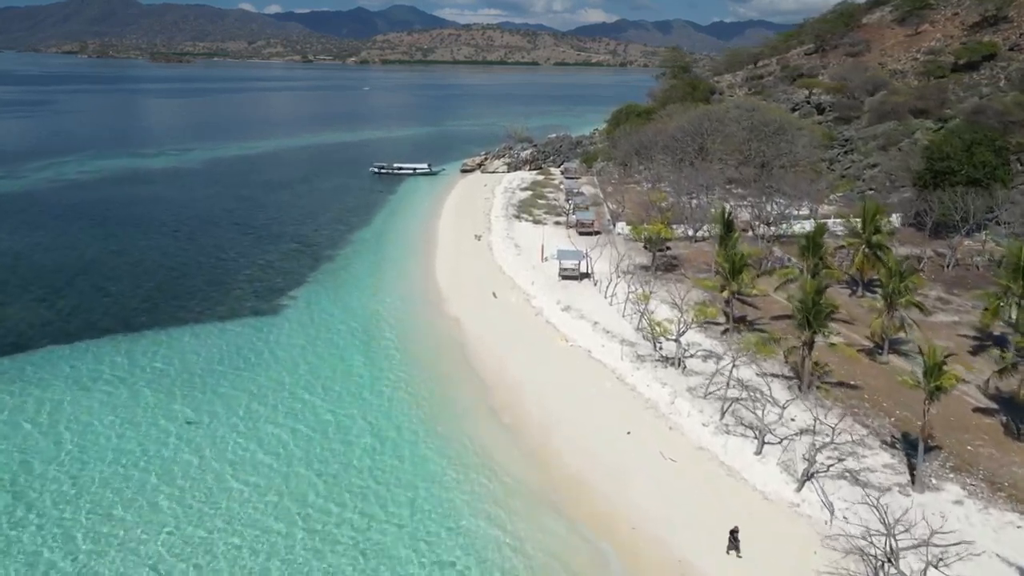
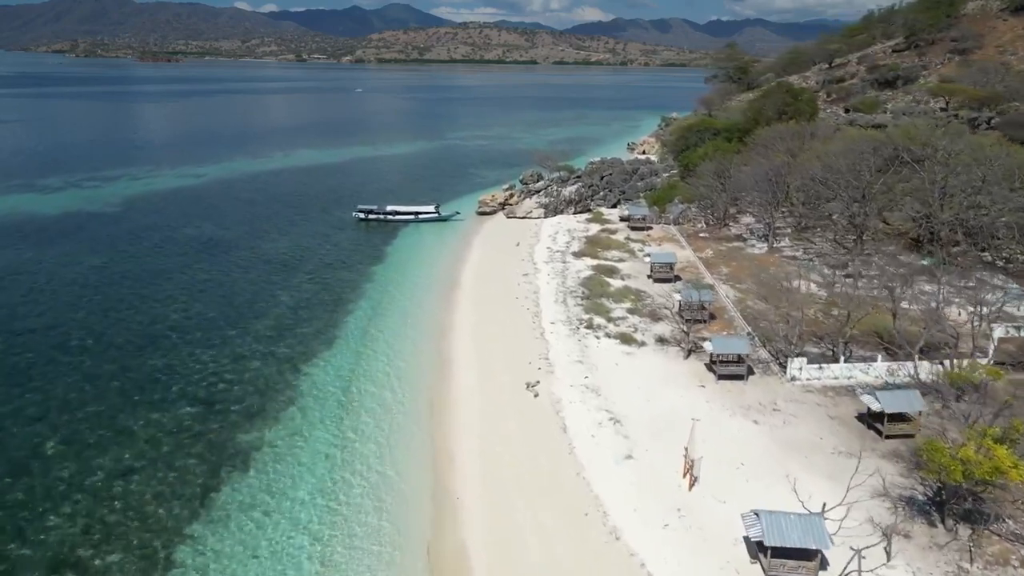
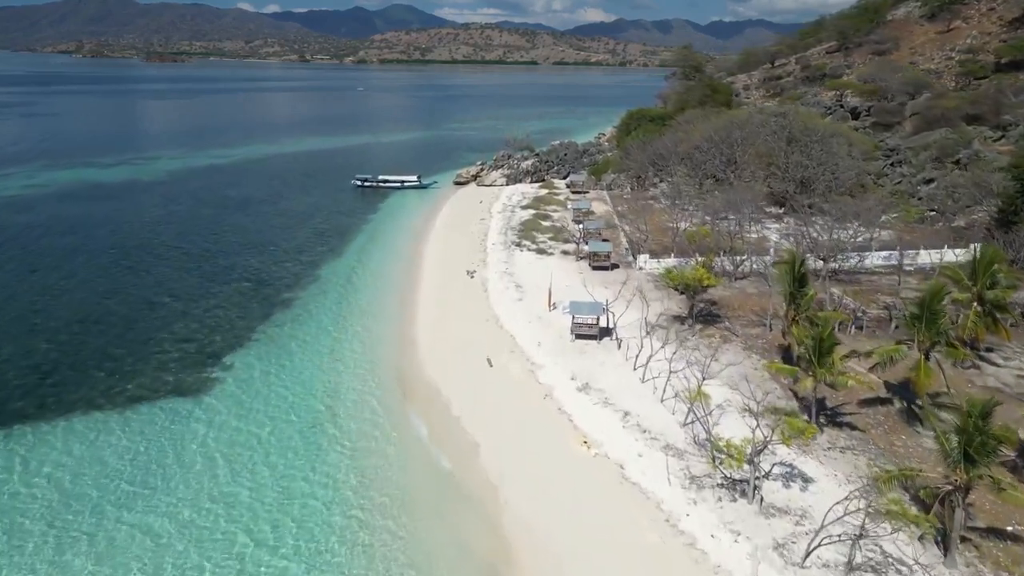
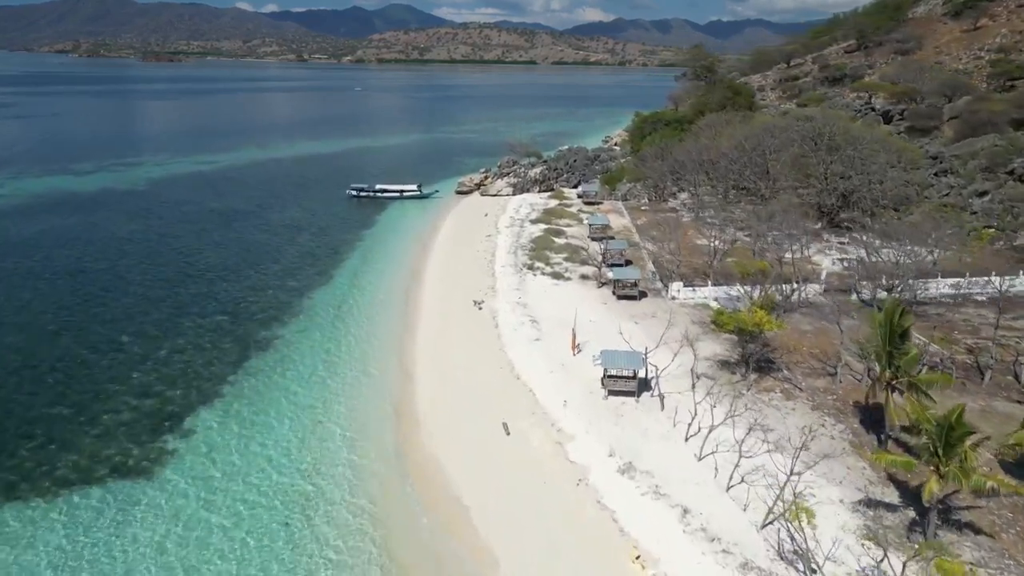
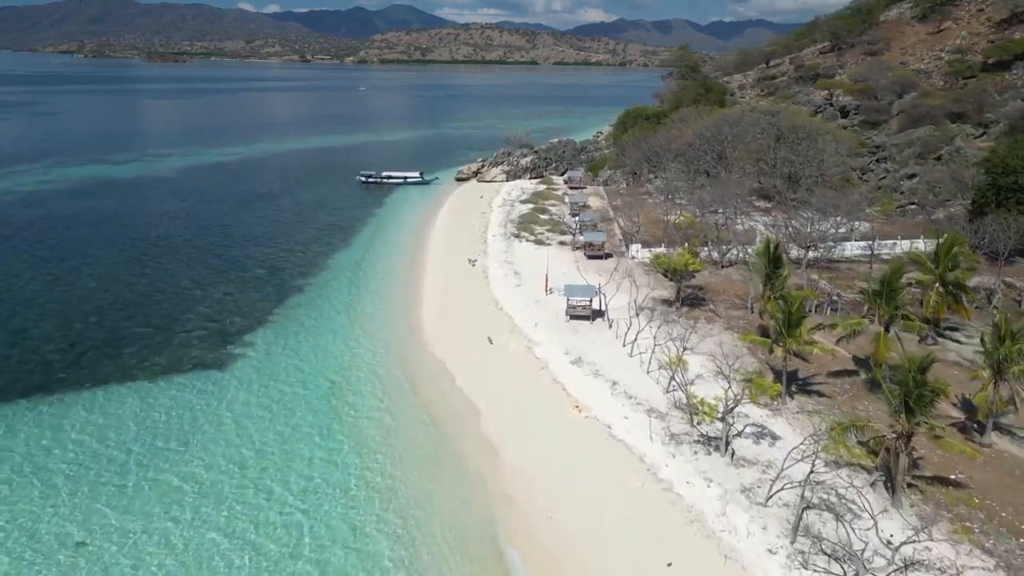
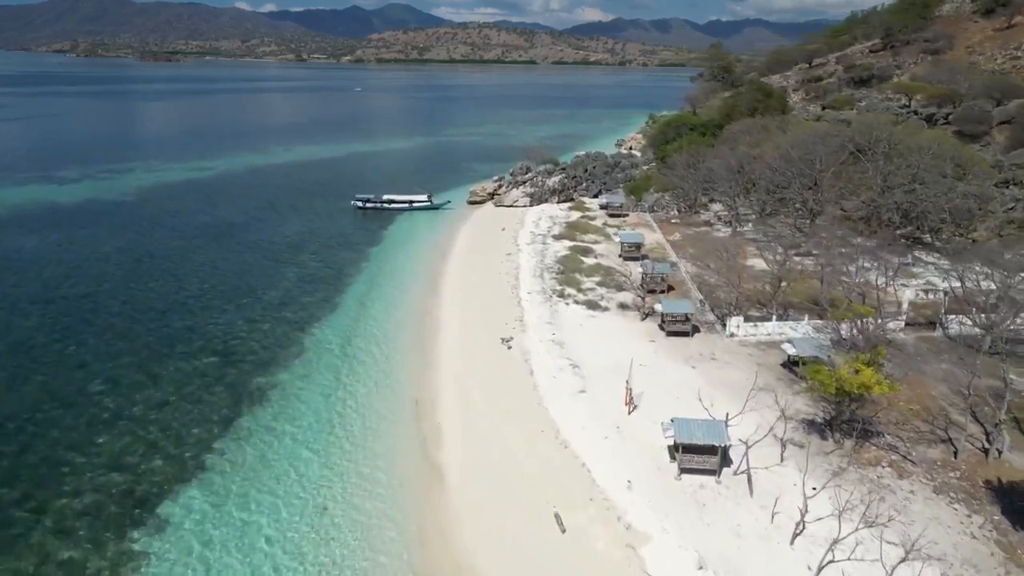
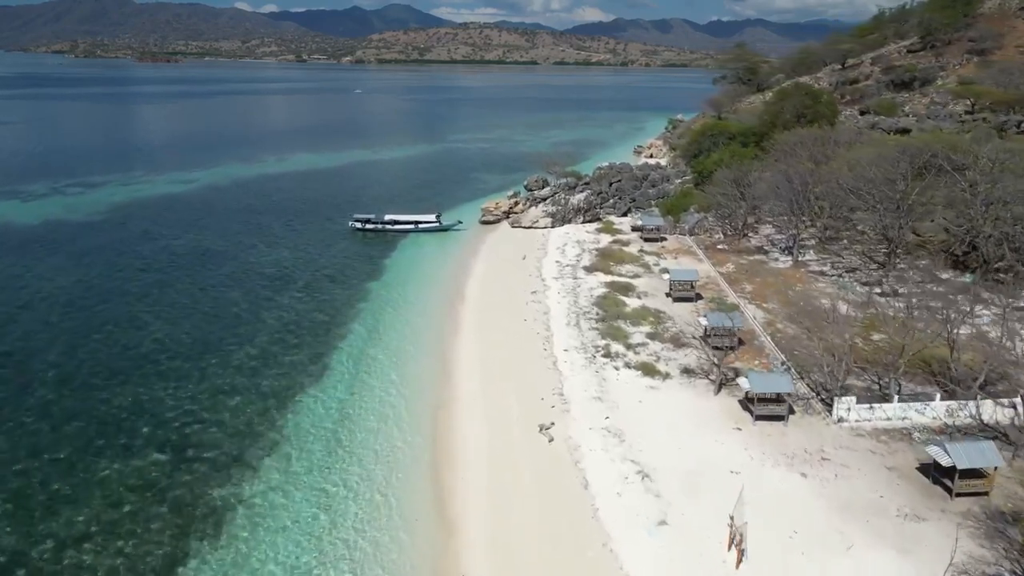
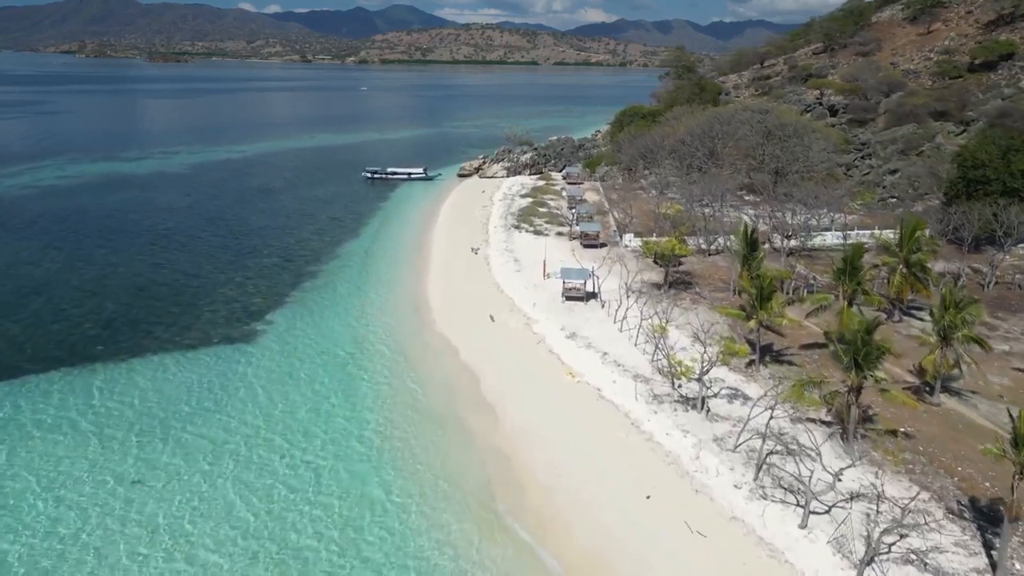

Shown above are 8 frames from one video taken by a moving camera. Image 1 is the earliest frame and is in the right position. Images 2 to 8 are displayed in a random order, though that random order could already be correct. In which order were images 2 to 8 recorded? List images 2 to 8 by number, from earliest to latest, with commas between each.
8, 5, 3, 4, 6, 2, 7
